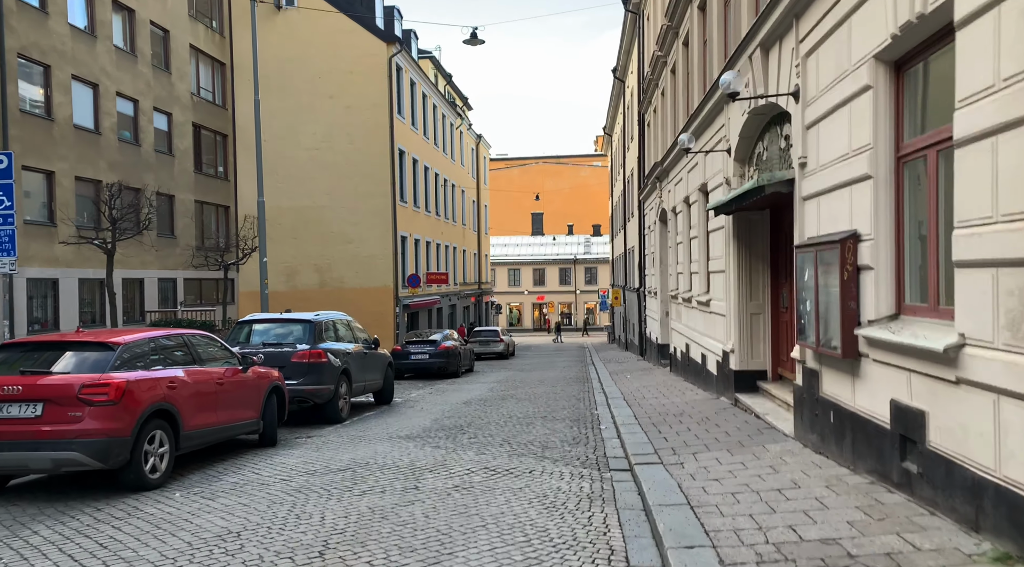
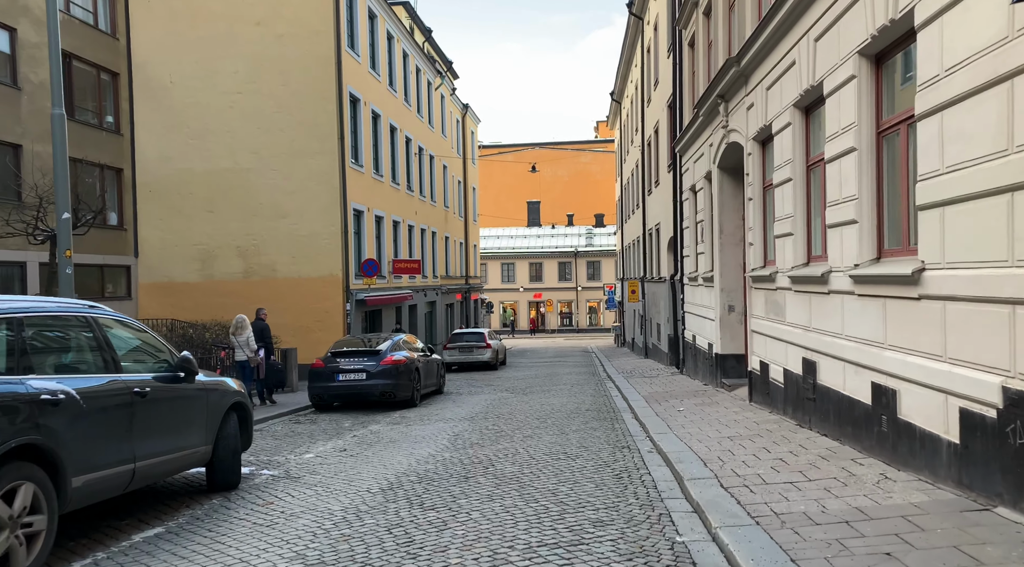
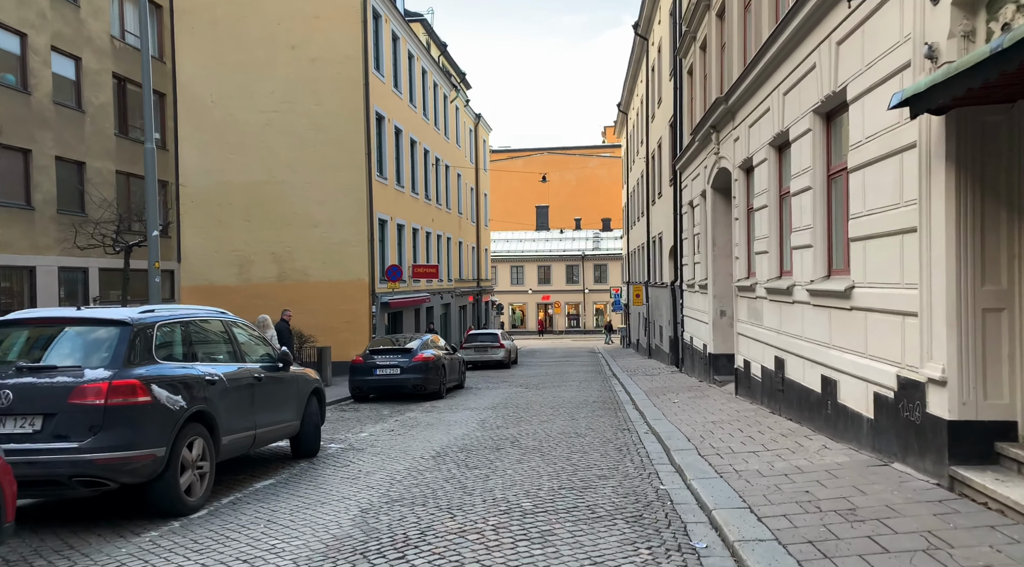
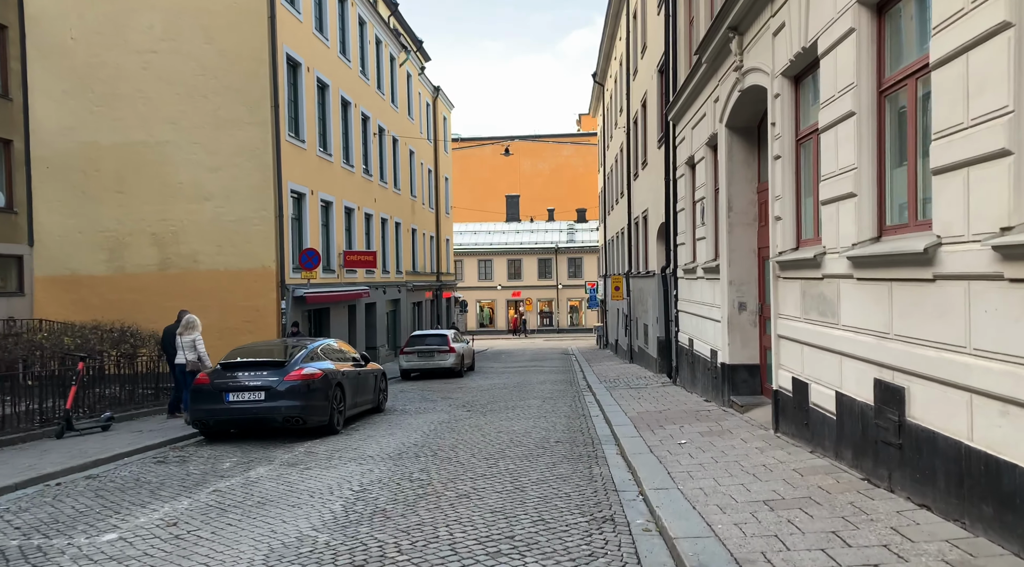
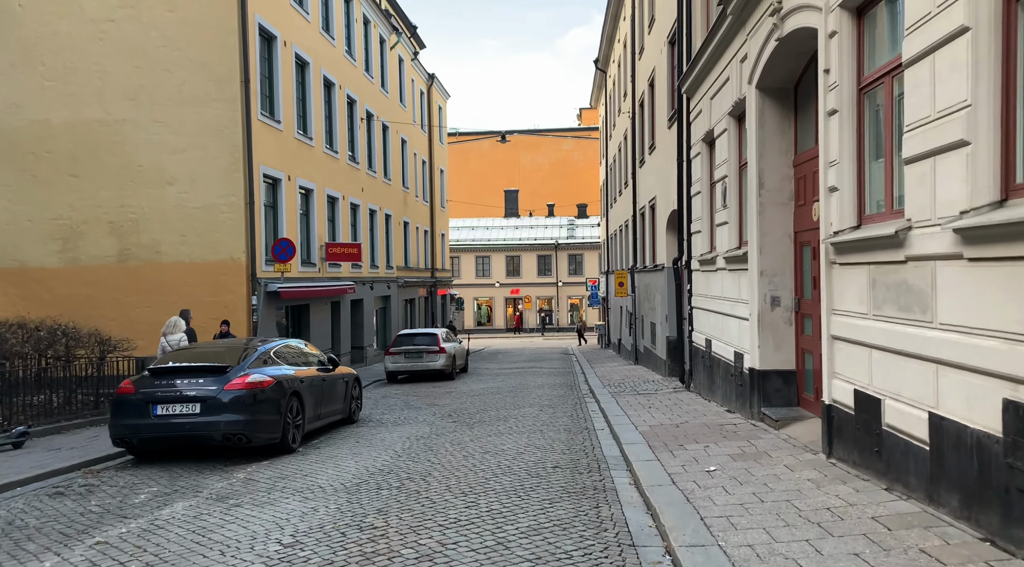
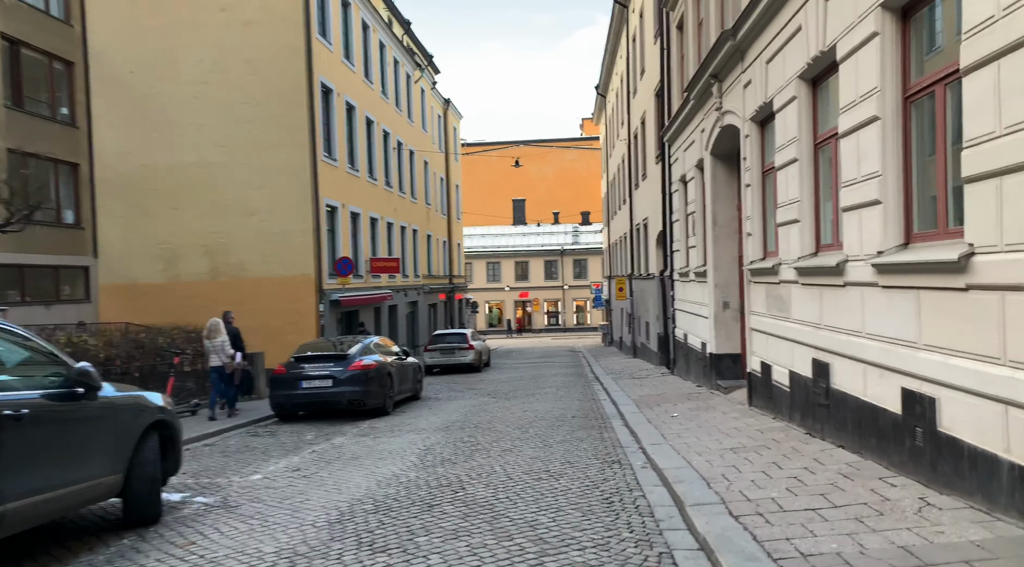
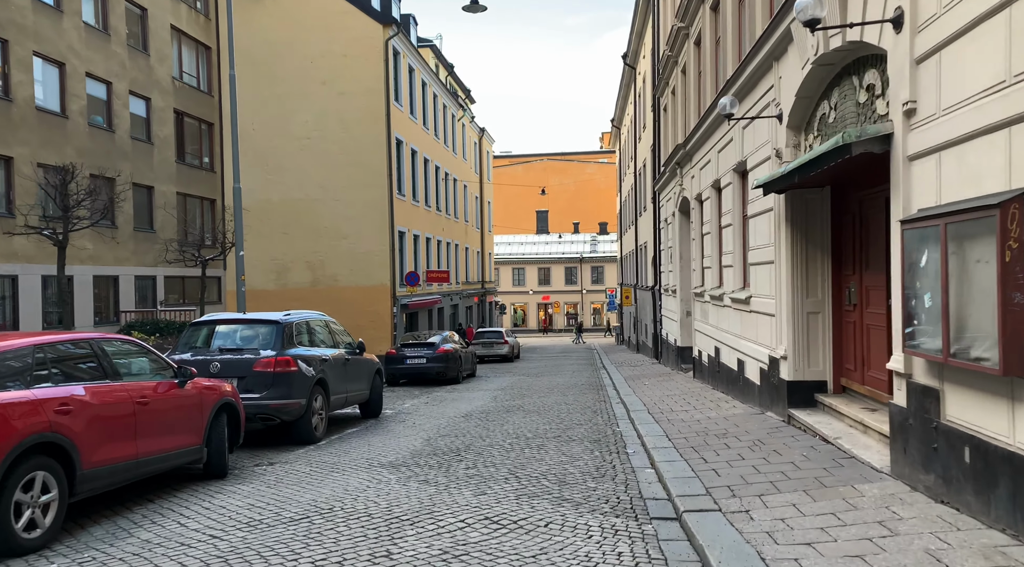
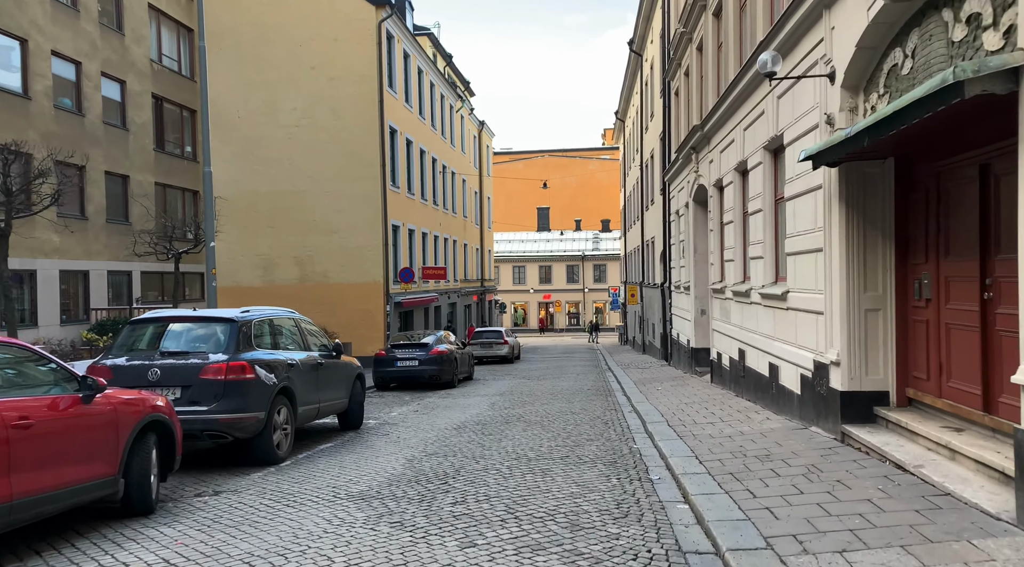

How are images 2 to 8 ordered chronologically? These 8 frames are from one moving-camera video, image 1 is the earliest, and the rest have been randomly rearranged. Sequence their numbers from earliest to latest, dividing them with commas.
7, 8, 3, 2, 6, 4, 5
